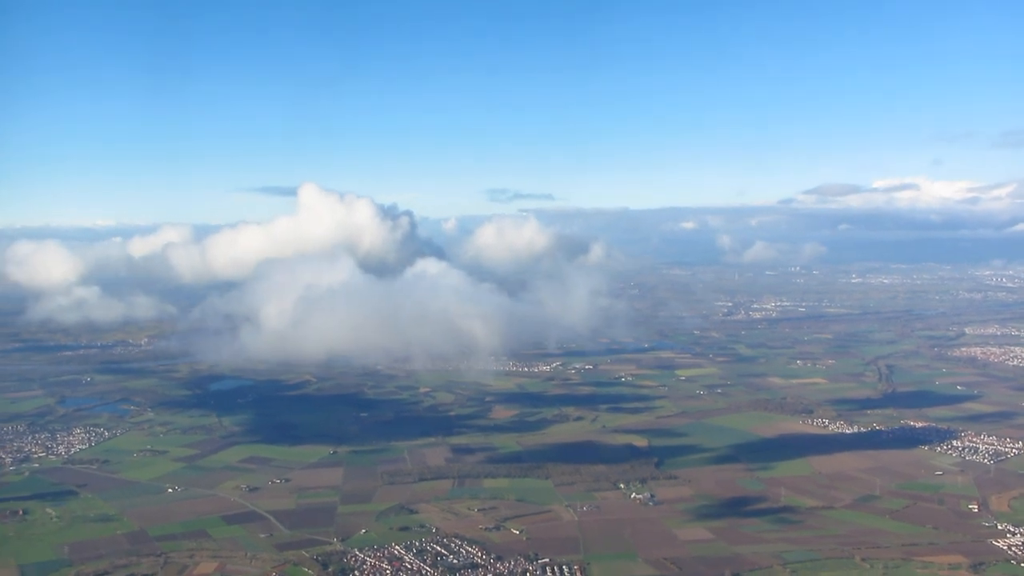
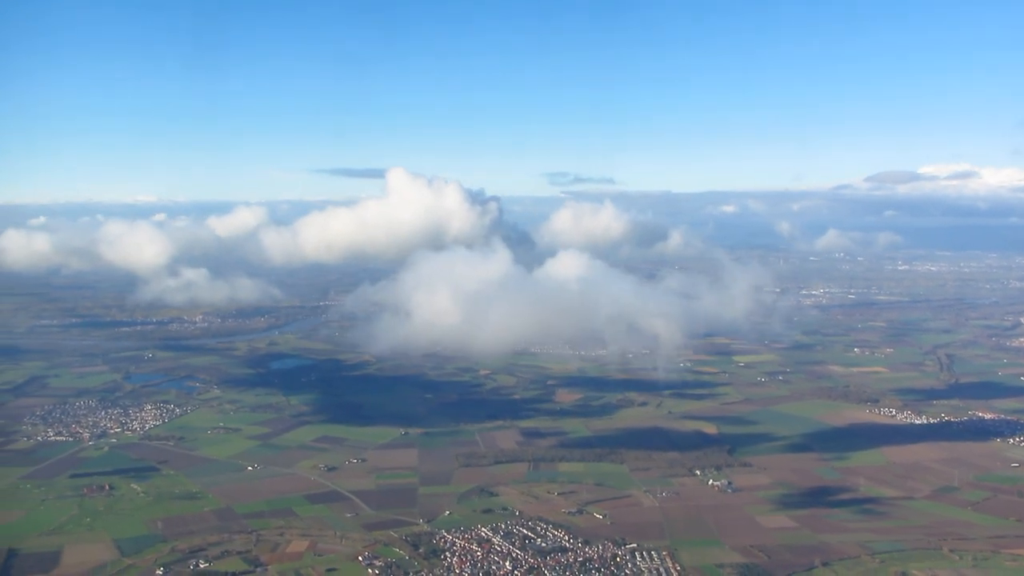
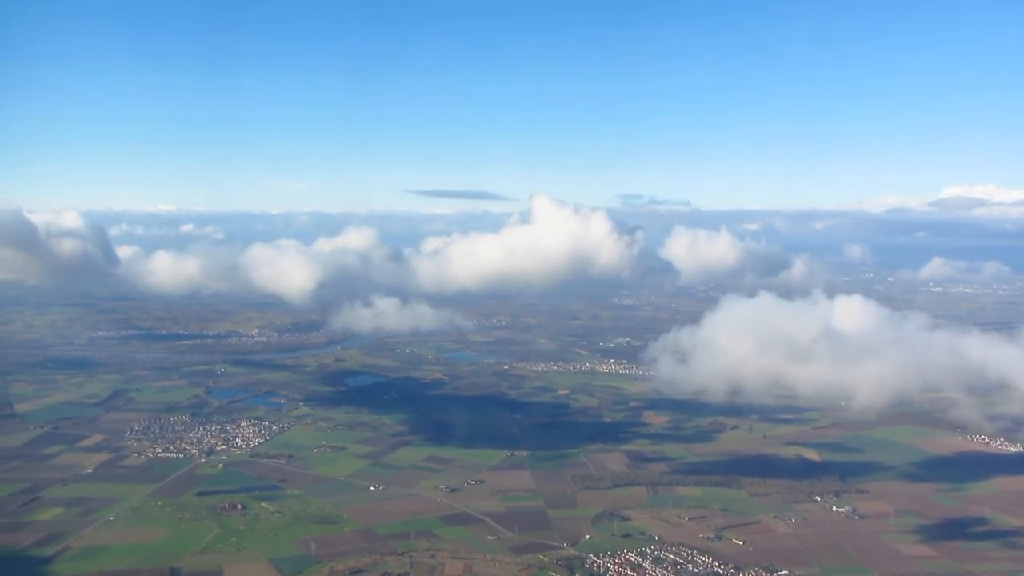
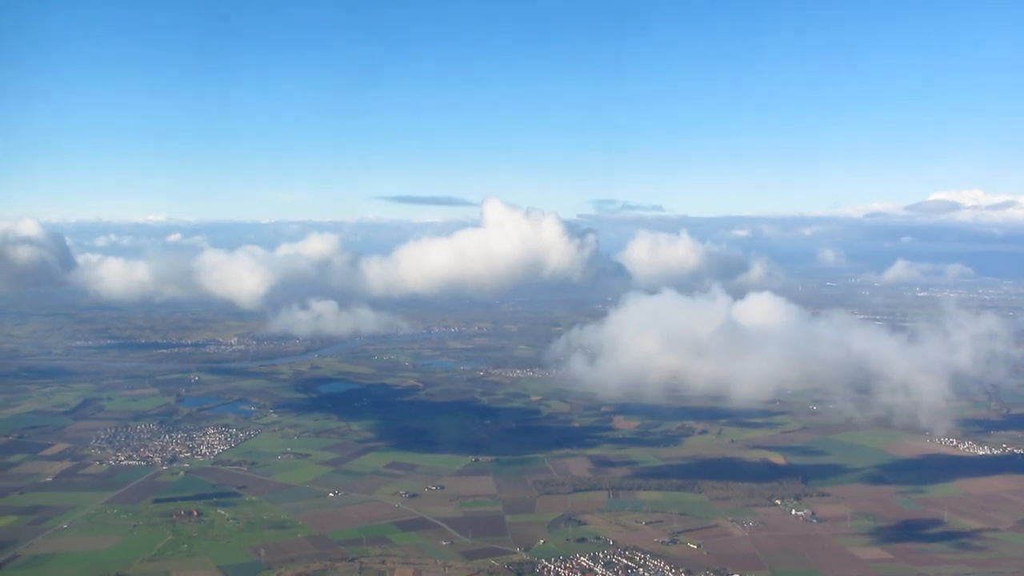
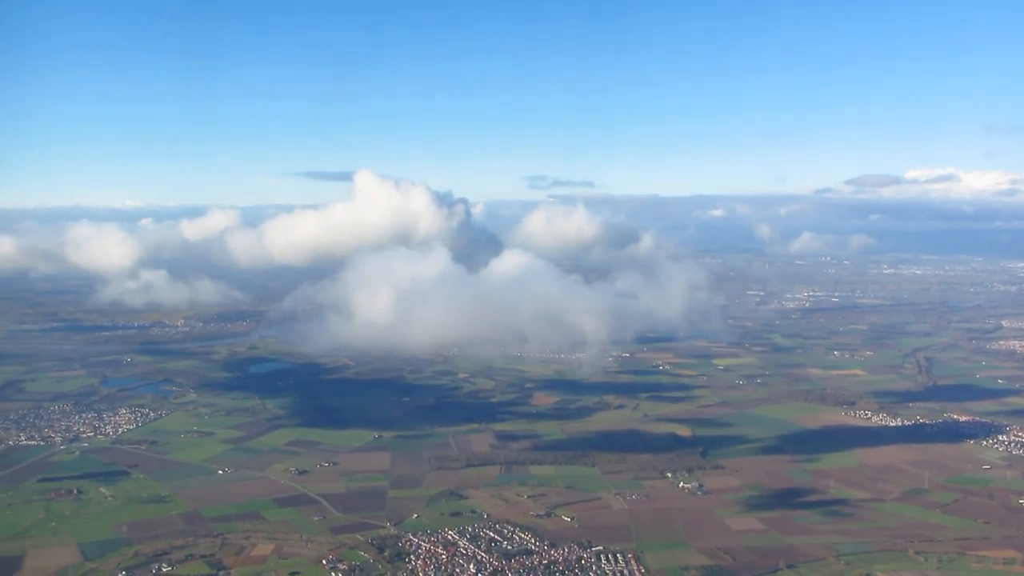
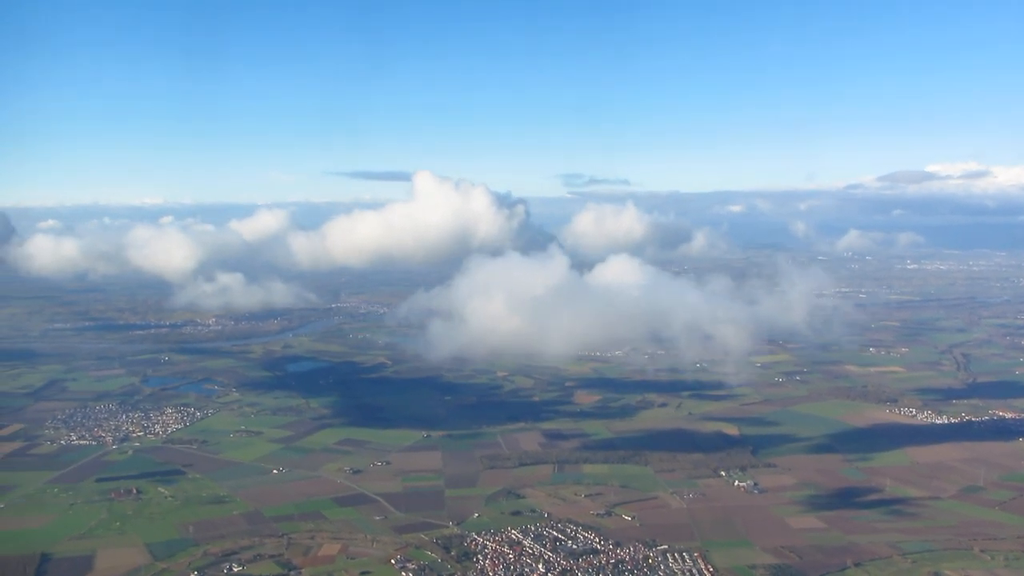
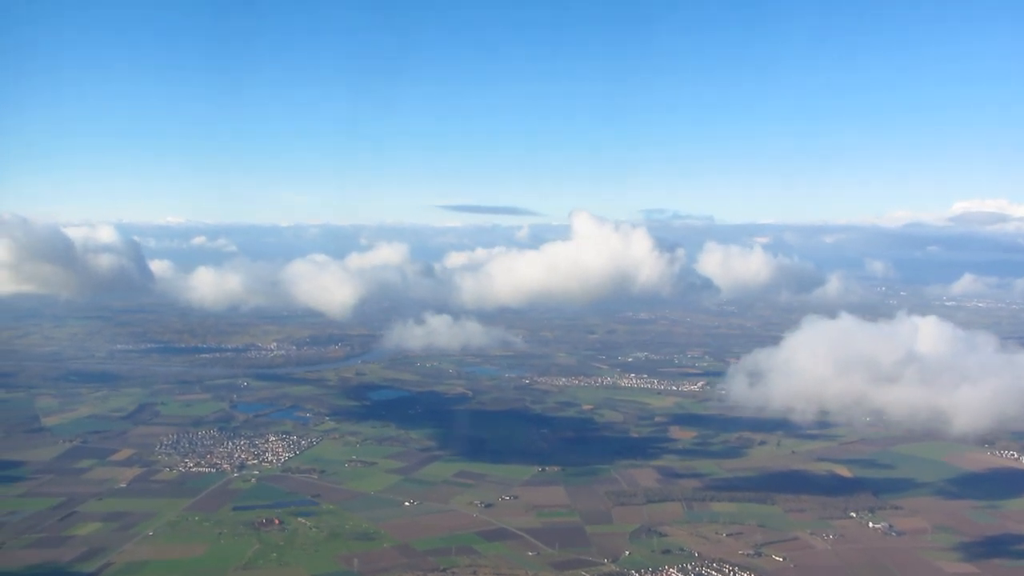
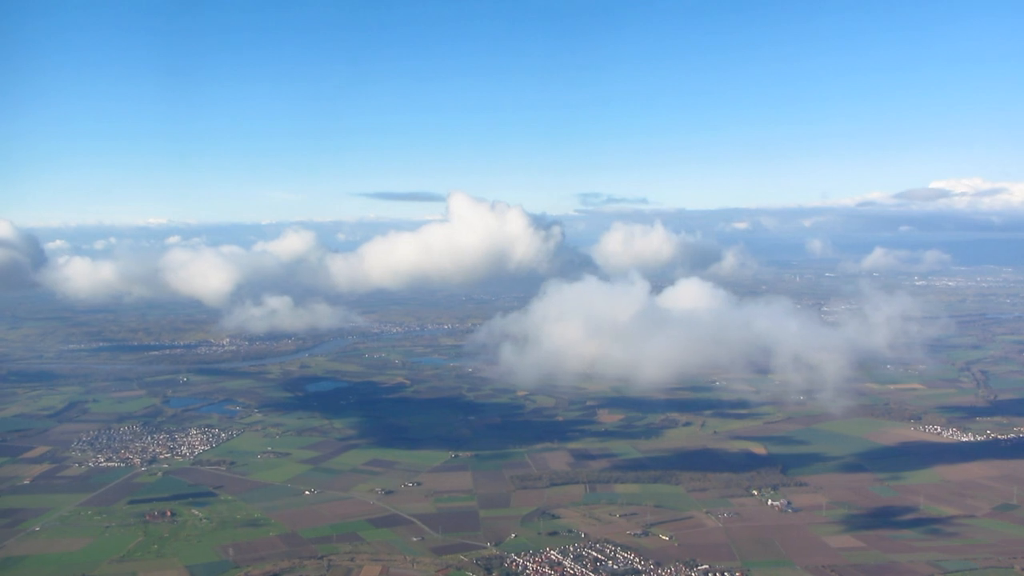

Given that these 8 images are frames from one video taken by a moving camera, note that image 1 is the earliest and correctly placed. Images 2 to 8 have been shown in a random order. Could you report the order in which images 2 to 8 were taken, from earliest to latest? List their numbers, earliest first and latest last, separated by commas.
5, 2, 6, 8, 4, 3, 7
